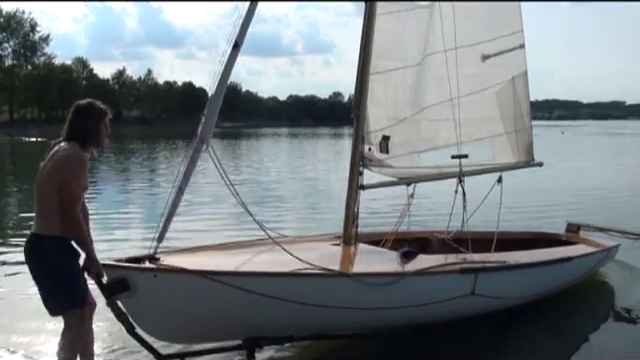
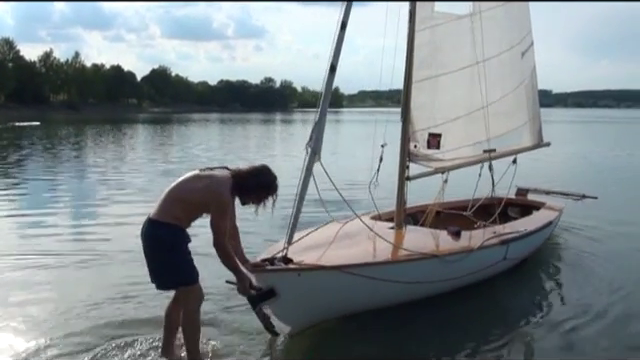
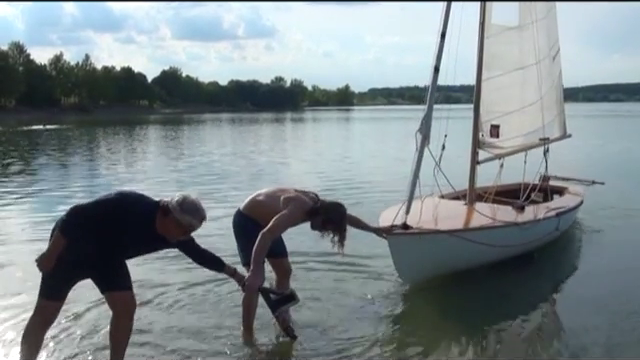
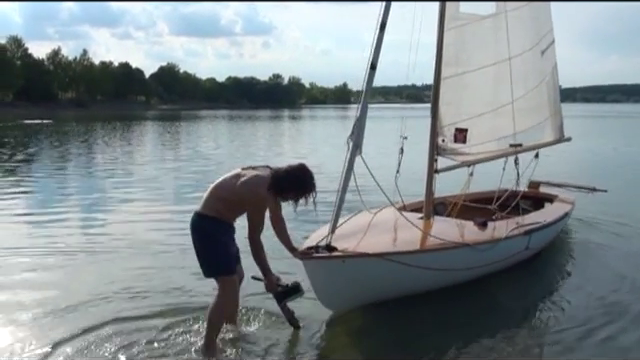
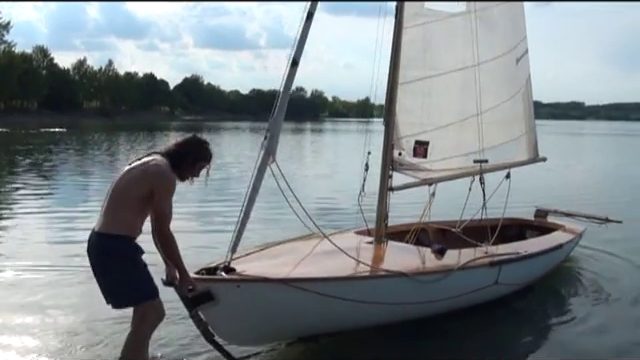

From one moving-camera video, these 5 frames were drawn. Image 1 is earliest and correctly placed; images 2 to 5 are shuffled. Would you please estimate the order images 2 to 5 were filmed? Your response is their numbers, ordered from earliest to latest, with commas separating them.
5, 2, 4, 3
